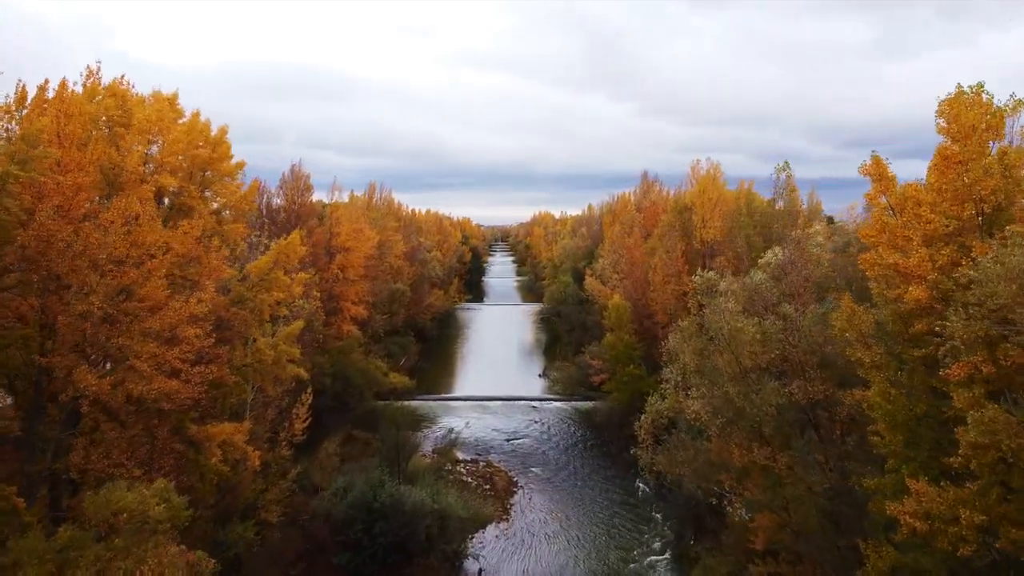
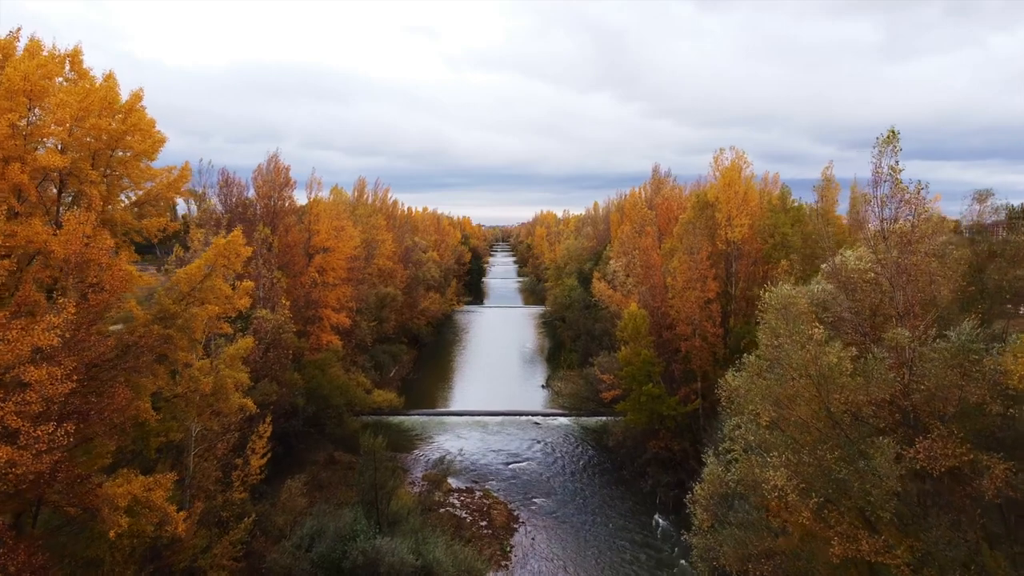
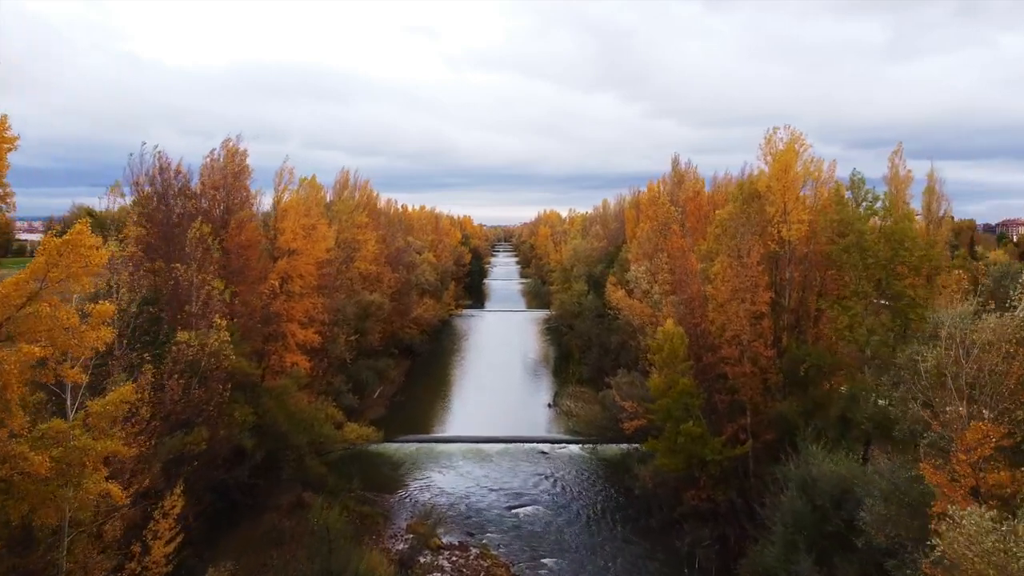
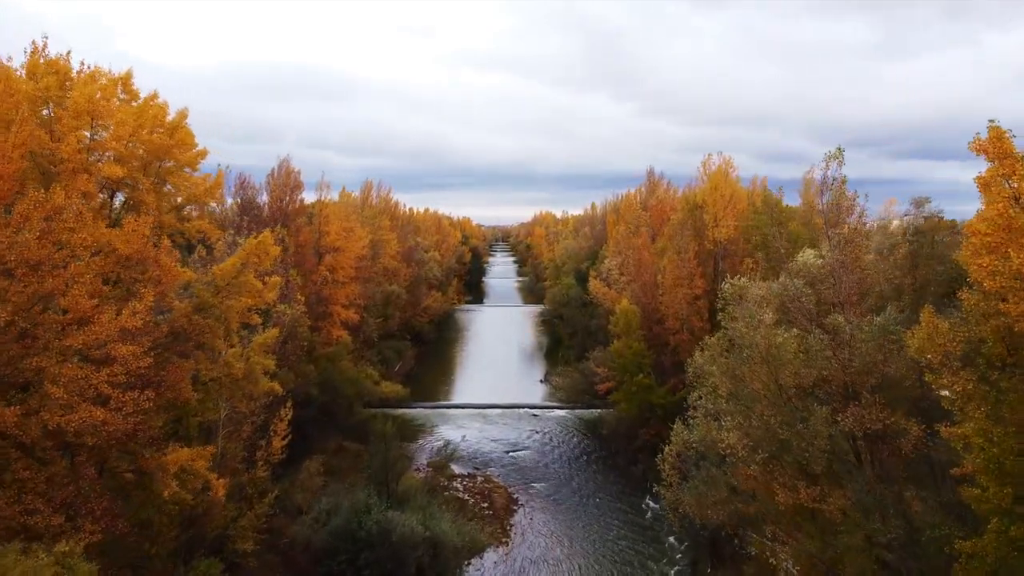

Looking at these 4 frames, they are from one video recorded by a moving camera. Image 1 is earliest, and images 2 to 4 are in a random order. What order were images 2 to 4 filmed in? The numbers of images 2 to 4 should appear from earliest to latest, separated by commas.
4, 2, 3
